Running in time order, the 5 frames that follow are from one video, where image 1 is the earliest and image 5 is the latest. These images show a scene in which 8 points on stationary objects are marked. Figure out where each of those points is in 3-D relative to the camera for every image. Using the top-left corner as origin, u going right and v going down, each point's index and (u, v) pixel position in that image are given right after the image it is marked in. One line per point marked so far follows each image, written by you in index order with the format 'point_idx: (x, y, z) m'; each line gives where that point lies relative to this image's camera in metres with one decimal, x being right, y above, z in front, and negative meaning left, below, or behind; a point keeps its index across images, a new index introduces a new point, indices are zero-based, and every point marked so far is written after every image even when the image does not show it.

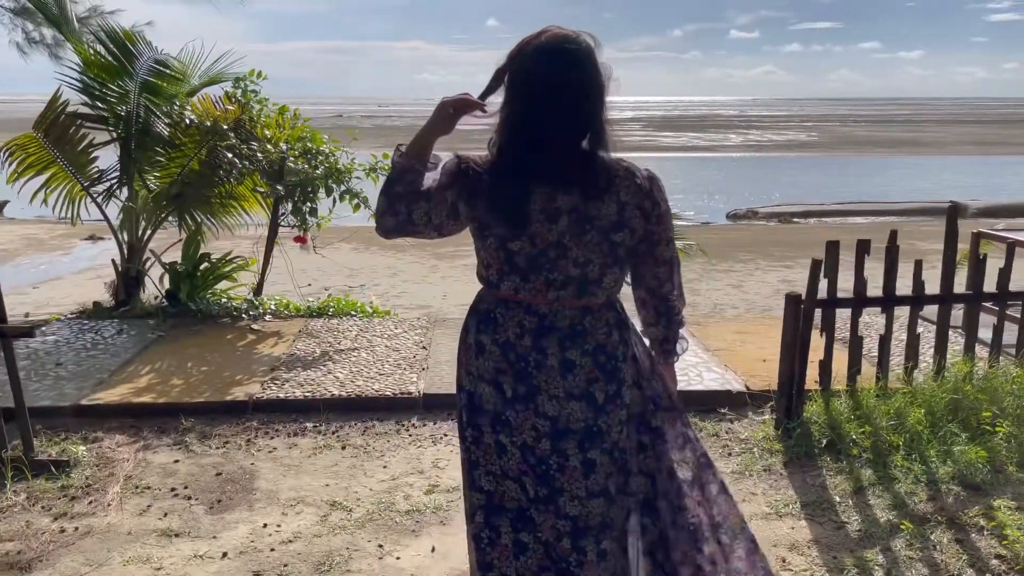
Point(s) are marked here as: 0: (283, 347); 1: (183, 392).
0: (-1.5, -0.4, +5.3) m
1: (-1.9, -0.6, +4.5) m
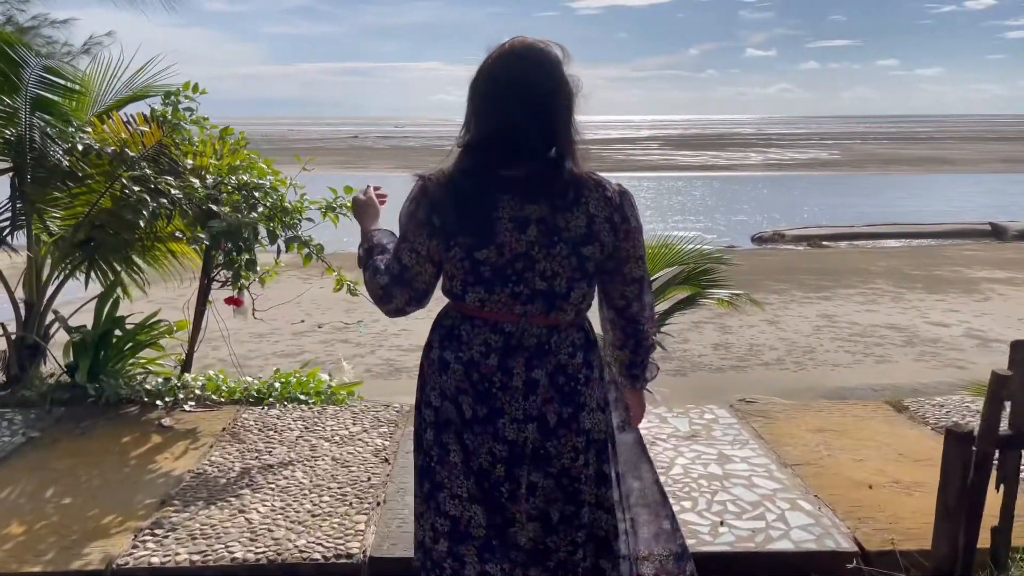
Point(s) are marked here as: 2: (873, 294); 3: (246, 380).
0: (-1.6, -0.8, +3.9) m
1: (-1.9, -1.0, +3.0) m
2: (+8.2, -0.1, +18.1) m
3: (-1.6, -0.6, +5.0) m
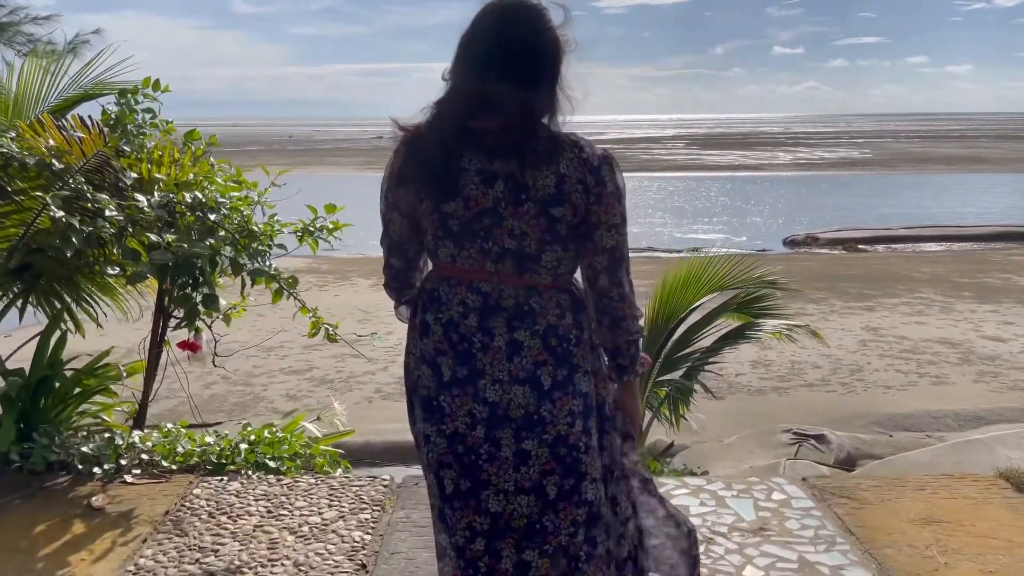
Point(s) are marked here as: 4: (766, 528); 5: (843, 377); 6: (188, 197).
0: (-1.5, -1.0, +3.0) m
1: (-1.9, -1.2, +2.2) m
2: (+8.7, -0.3, +16.9) m
3: (-1.6, -0.8, +4.1) m
4: (+1.0, -1.0, +3.2) m
5: (+4.8, -1.3, +11.5) m
6: (-1.6, +0.4, +4.0) m
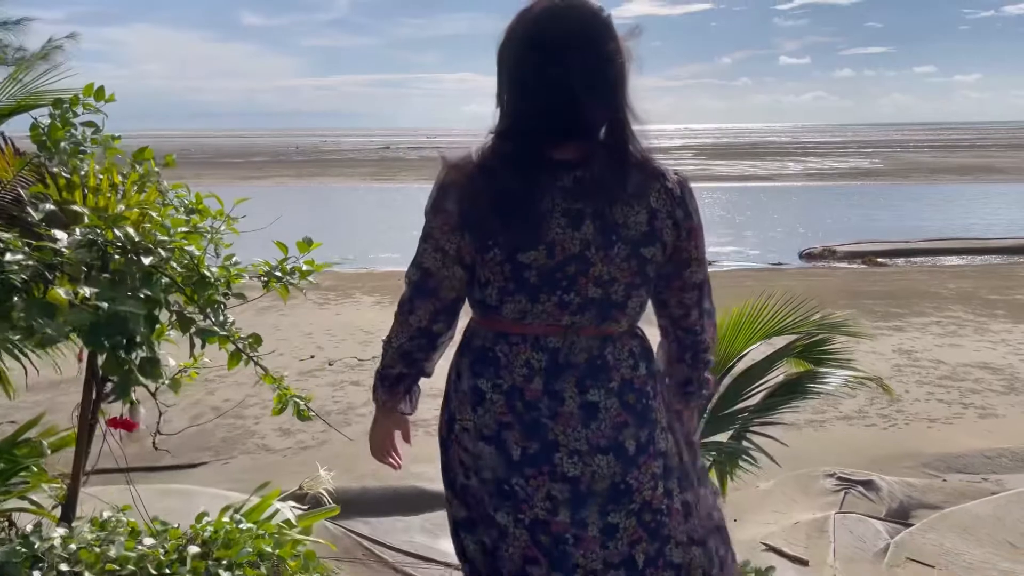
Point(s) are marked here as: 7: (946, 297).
0: (-1.4, -1.3, +2.2) m
1: (-1.8, -1.4, +1.4) m
2: (+8.9, -0.7, +16.0) m
3: (-1.5, -1.0, +3.3) m
4: (+1.1, -1.2, +2.4) m
5: (+4.9, -1.6, +10.6) m
6: (-1.5, +0.2, +3.2) m
7: (+10.2, -0.2, +18.7) m
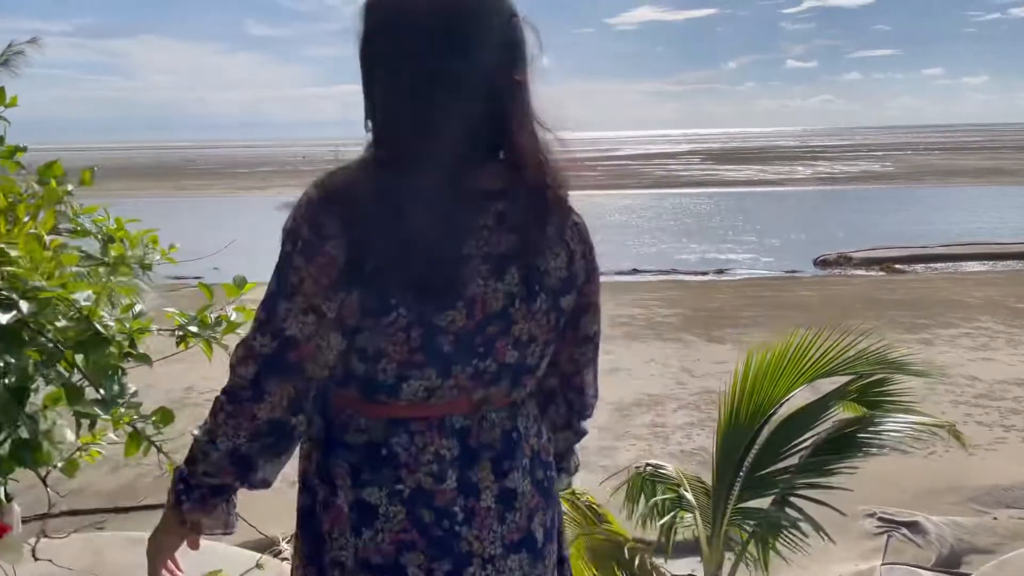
0: (-1.4, -1.4, +1.4) m
1: (-1.8, -1.6, +0.6) m
2: (+9.0, -0.9, +15.2) m
3: (-1.5, -1.2, +2.5) m
4: (+1.1, -1.3, +1.6) m
5: (+5.0, -1.8, +9.8) m
6: (-1.5, 0.0, +2.5) m
7: (+10.4, -0.4, +17.9) m
